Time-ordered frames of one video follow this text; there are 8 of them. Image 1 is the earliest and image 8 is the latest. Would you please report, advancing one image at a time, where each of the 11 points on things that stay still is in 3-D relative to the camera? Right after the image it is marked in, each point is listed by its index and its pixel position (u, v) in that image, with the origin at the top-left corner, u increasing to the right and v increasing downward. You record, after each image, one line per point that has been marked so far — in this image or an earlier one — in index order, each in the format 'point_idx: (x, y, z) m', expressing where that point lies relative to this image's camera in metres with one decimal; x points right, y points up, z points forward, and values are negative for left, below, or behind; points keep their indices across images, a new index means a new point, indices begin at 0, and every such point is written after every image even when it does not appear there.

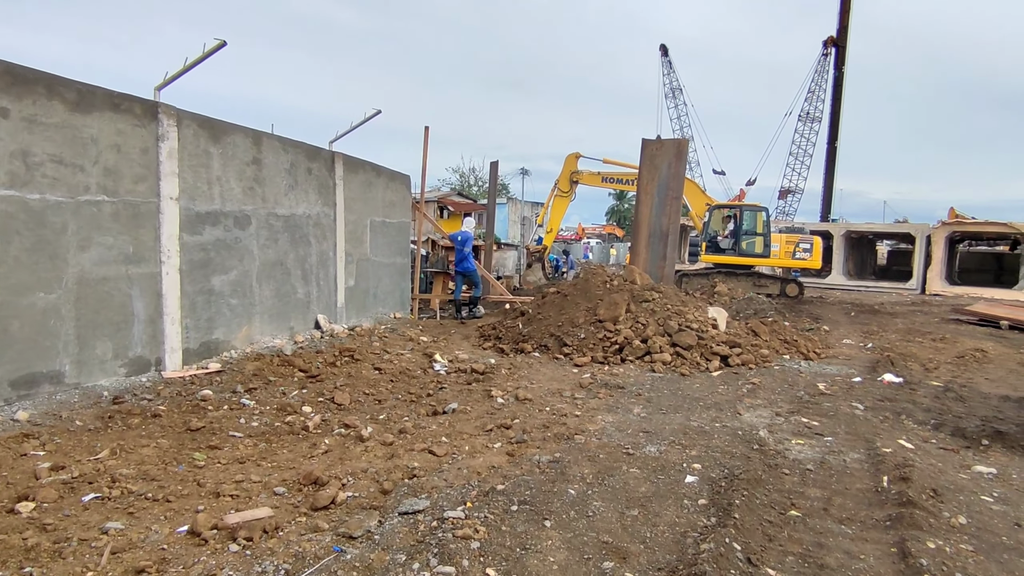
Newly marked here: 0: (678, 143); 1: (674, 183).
0: (+2.1, +1.8, +8.9) m
1: (+2.0, +1.3, +9.0) m
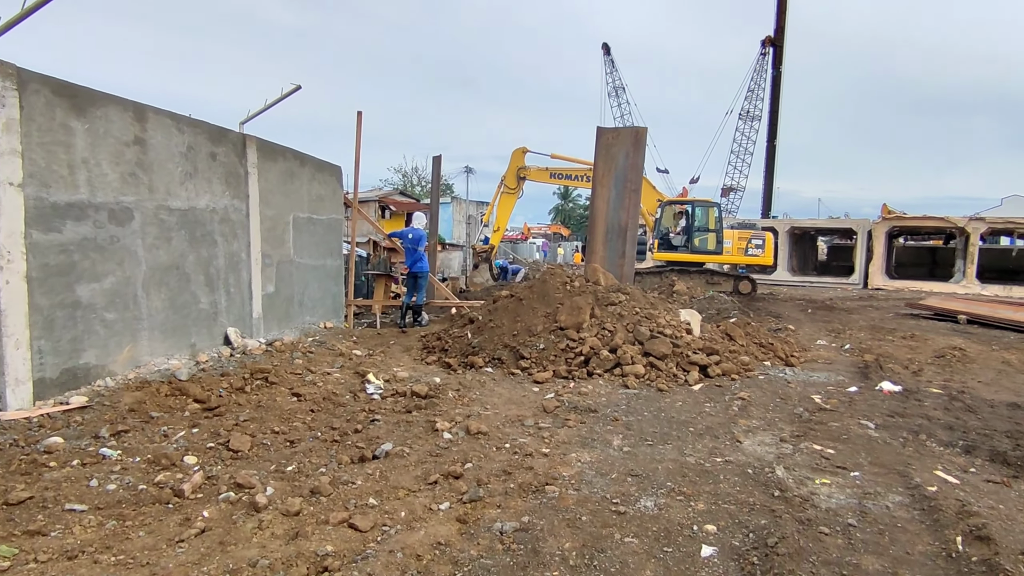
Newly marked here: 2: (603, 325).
0: (+1.4, +1.8, +8.2) m
1: (+1.4, +1.3, +8.2) m
2: (+0.7, -0.3, +5.5) m
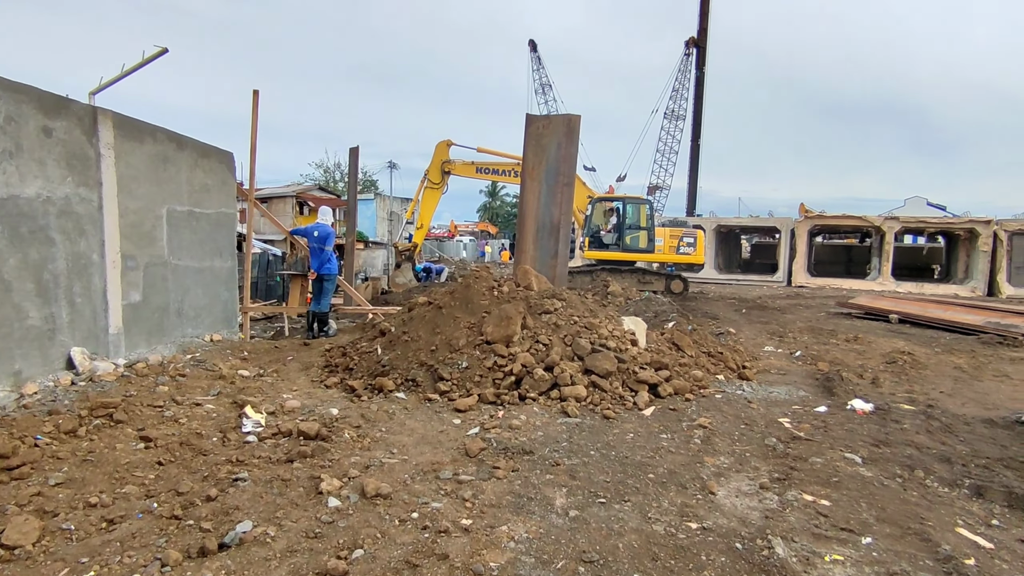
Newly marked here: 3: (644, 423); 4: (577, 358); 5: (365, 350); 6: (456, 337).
0: (+0.6, +1.8, +7.5) m
1: (+0.6, +1.3, +7.5) m
2: (+0.2, -0.3, +4.7) m
3: (+0.7, -0.8, +3.9) m
4: (+0.4, -0.5, +4.6) m
5: (-1.1, -0.4, +5.1) m
6: (-0.4, -0.3, +4.7) m
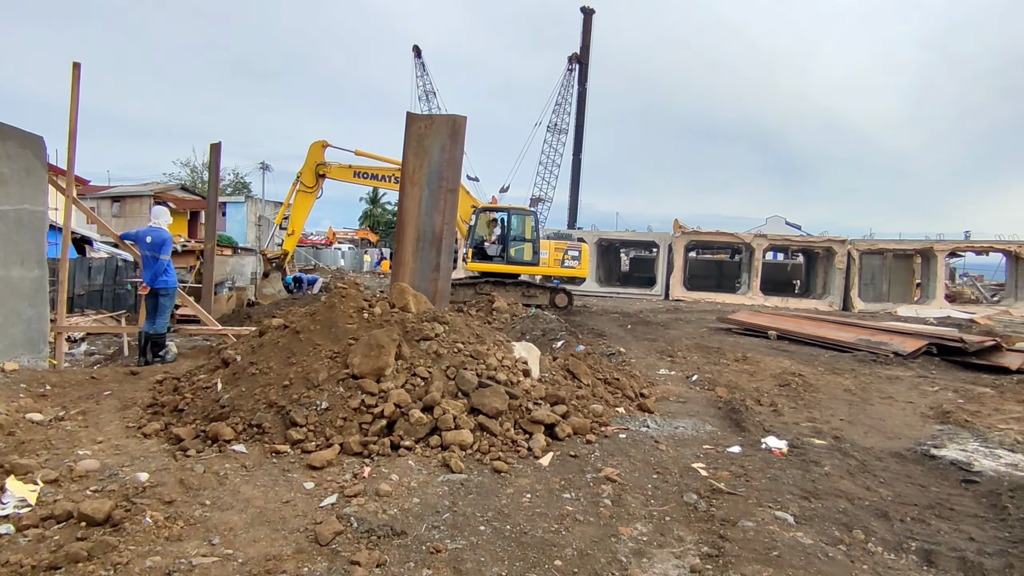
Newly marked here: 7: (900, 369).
0: (-0.6, +1.6, +6.8) m
1: (-0.6, +1.1, +6.8) m
2: (-0.6, -0.5, +3.9) m
3: (+0.1, -0.9, +3.3) m
4: (-0.3, -0.6, +3.9) m
5: (-1.9, -0.6, +4.2) m
6: (-1.1, -0.5, +3.9) m
7: (+4.5, -1.0, +8.2) m
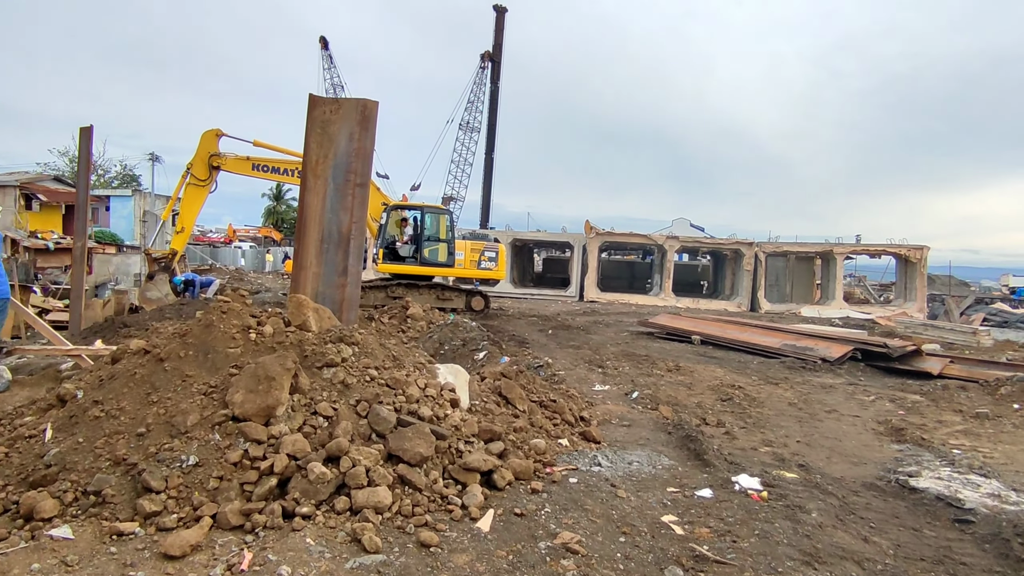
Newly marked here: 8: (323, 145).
0: (-1.3, +1.6, +5.9) m
1: (-1.3, +1.1, +5.9) m
2: (-0.9, -0.5, +3.1) m
3: (-0.1, -0.9, +2.5) m
4: (-0.6, -0.7, +3.1) m
5: (-2.2, -0.6, +3.2) m
6: (-1.4, -0.5, +3.0) m
7: (+3.6, -1.0, +8.0) m
8: (-1.6, +1.2, +5.9) m
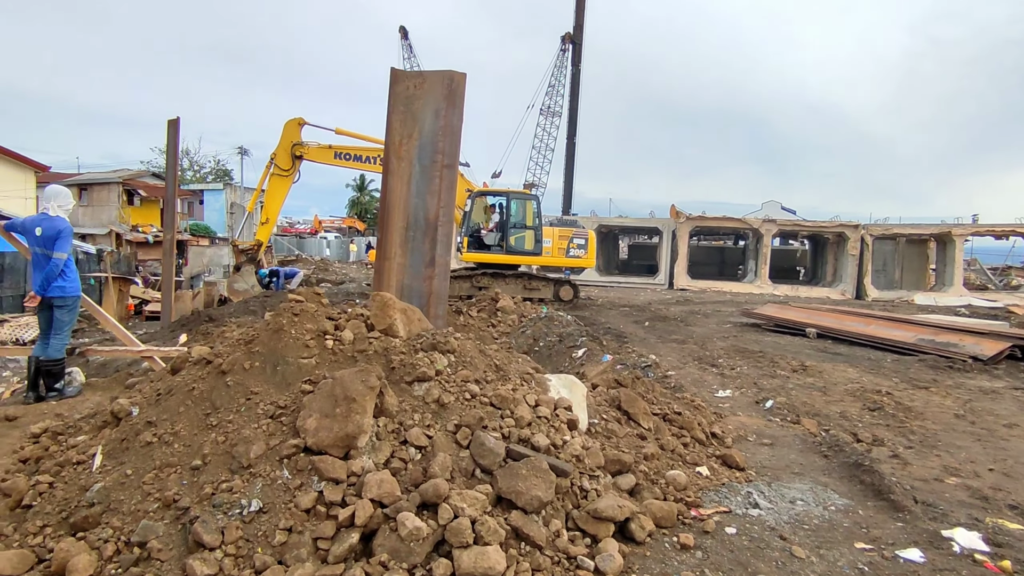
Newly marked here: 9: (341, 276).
0: (-0.5, +1.6, +5.3) m
1: (-0.5, +1.1, +5.3) m
2: (-0.4, -0.5, +2.5) m
3: (+0.3, -0.9, +1.8) m
4: (-0.1, -0.7, +2.4) m
5: (-1.7, -0.6, +2.7) m
6: (-0.9, -0.5, +2.4) m
7: (+4.7, -0.9, +6.8) m
8: (-0.8, +1.2, +5.3) m
9: (-4.7, +0.3, +19.2) m
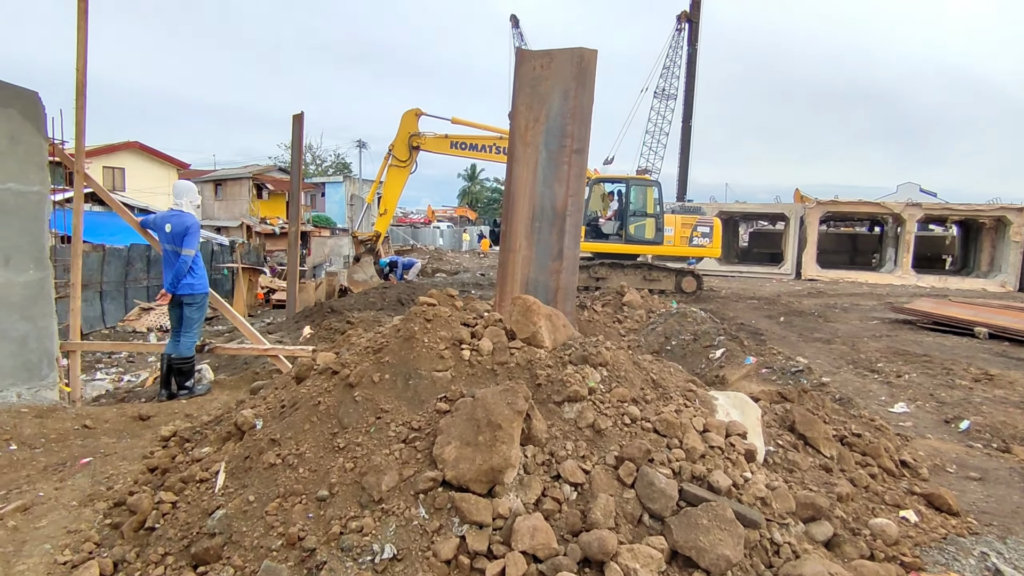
0: (+0.5, +1.6, +4.8) m
1: (+0.4, +1.1, +4.9) m
2: (+0.1, -0.5, +2.1) m
3: (+0.7, -1.0, +1.3) m
4: (+0.4, -0.7, +2.0) m
5: (-1.1, -0.6, +2.5) m
6: (-0.4, -0.5, +2.1) m
7: (+5.8, -0.9, +5.6) m
8: (+0.2, +1.3, +4.9) m
9: (-1.6, +0.6, +19.2) m
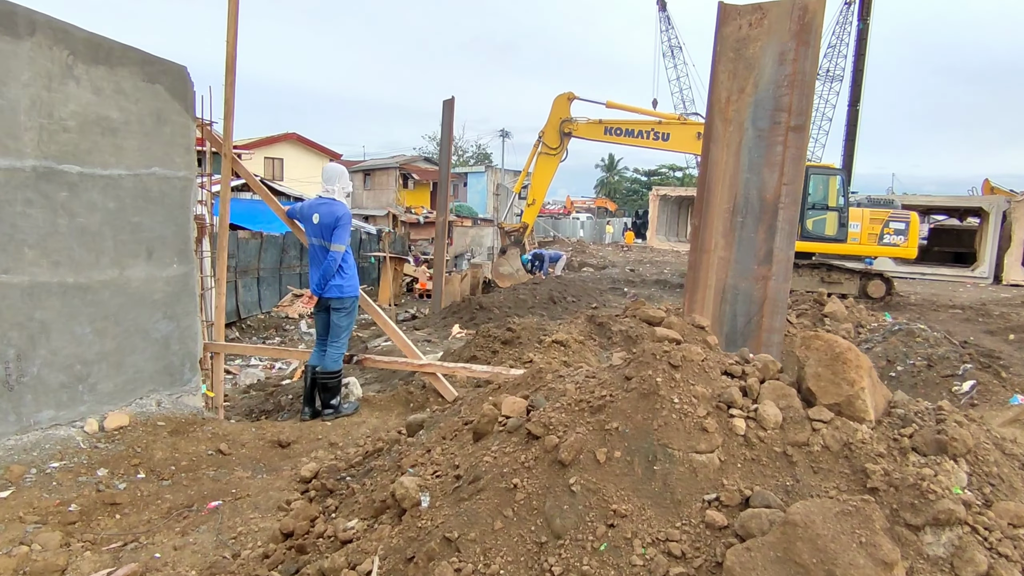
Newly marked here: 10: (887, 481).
0: (+1.6, +1.6, +3.7) m
1: (+1.6, +1.1, +3.8) m
2: (+0.7, -0.6, +1.1) m
3: (+1.2, -1.1, +0.3) m
4: (+1.0, -0.8, +1.0) m
5: (-0.4, -0.7, +1.8) m
6: (+0.2, -0.6, +1.2) m
7: (+6.9, -1.1, +3.6) m
8: (+1.3, +1.2, +3.9) m
9: (+2.3, +0.7, +18.3) m
10: (+0.8, -0.4, +1.5) m
